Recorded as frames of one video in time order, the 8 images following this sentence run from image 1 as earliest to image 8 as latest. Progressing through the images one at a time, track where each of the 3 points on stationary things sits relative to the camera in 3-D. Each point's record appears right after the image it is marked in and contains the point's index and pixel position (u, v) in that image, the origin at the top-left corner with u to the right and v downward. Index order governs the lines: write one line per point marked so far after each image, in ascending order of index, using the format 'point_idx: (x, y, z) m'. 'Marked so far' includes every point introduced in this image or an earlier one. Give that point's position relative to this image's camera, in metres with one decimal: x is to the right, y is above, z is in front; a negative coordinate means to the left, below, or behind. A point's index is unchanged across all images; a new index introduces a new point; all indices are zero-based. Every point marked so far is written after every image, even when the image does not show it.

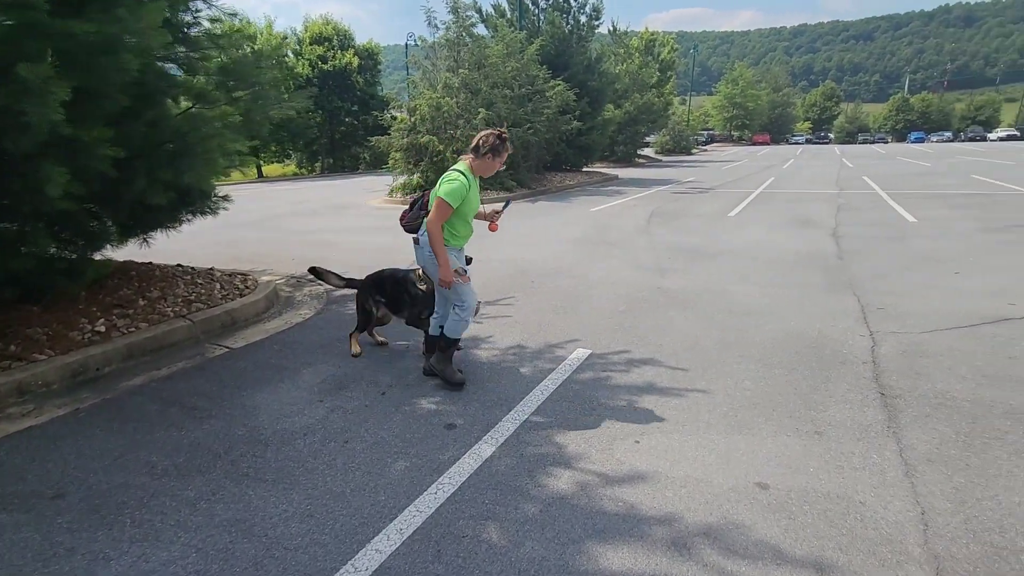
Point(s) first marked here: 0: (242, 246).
0: (-5.5, +0.9, +10.8) m
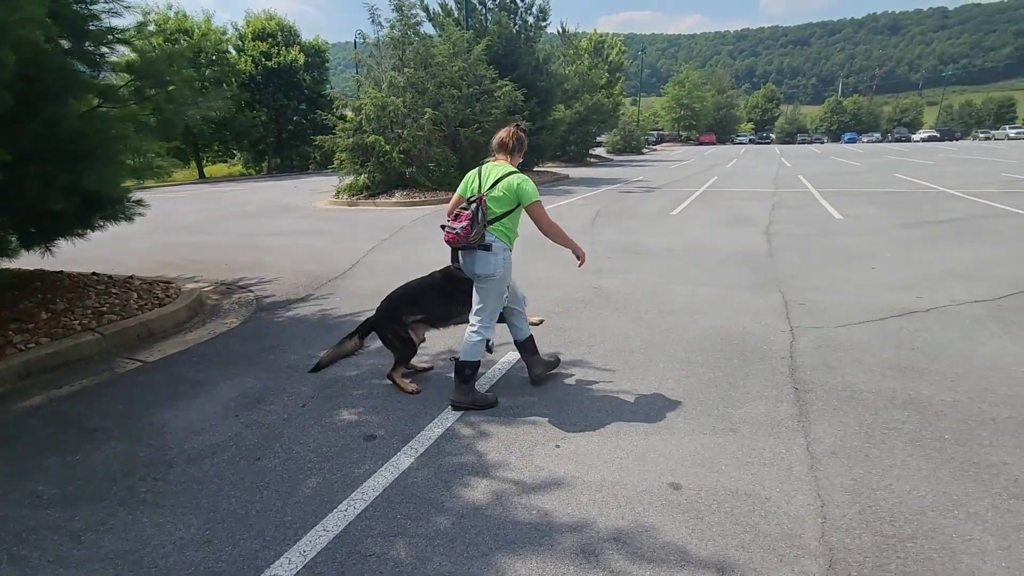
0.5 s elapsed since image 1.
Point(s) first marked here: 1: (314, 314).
0: (-6.7, +0.7, +10.3) m
1: (-2.4, -0.3, +6.3) m
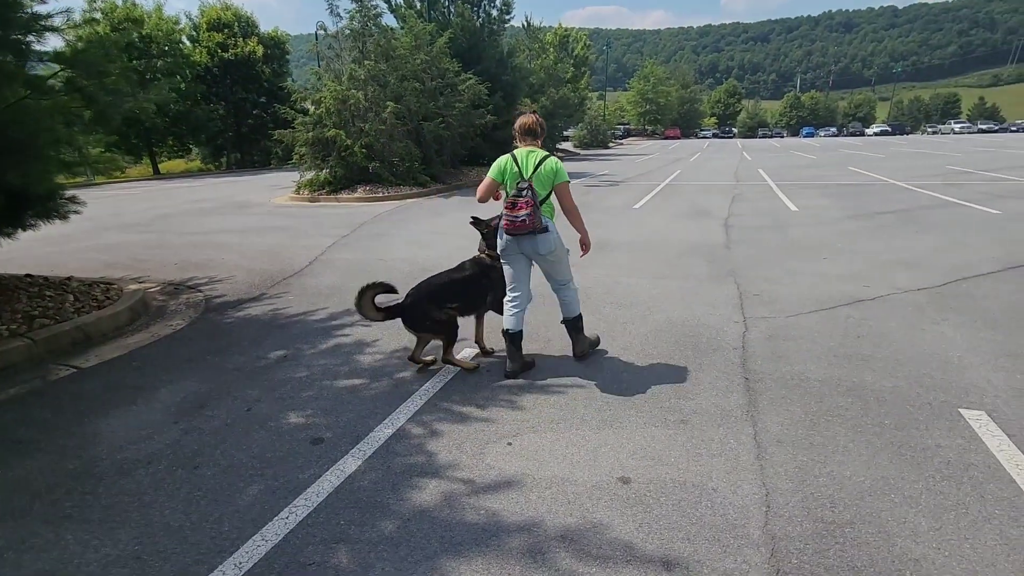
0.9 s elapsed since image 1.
0: (-7.4, +0.7, +9.8) m
1: (-2.8, -0.3, +6.1) m
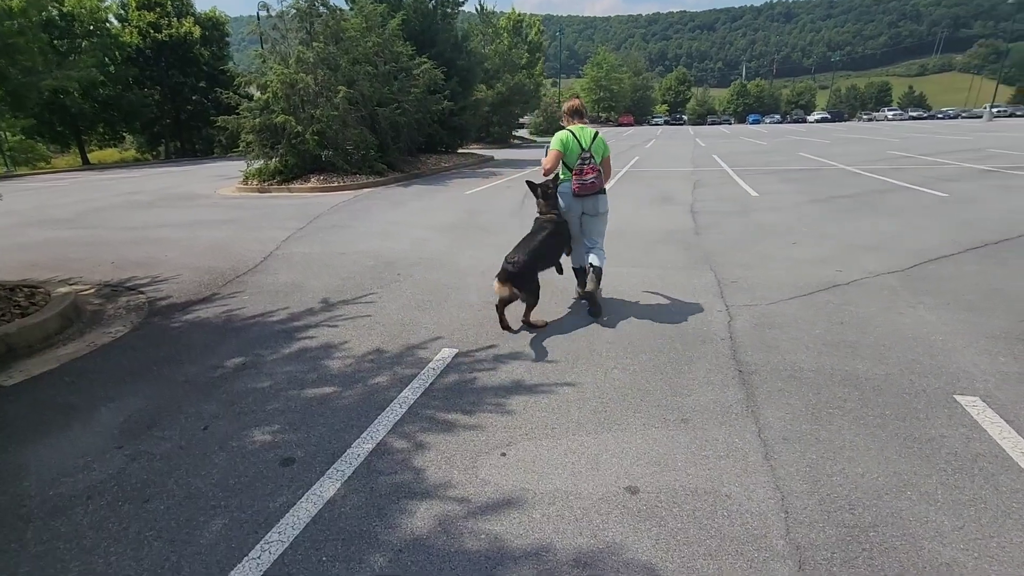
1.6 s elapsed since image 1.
0: (-7.9, +0.7, +8.9) m
1: (-3.1, -0.3, +5.6) m
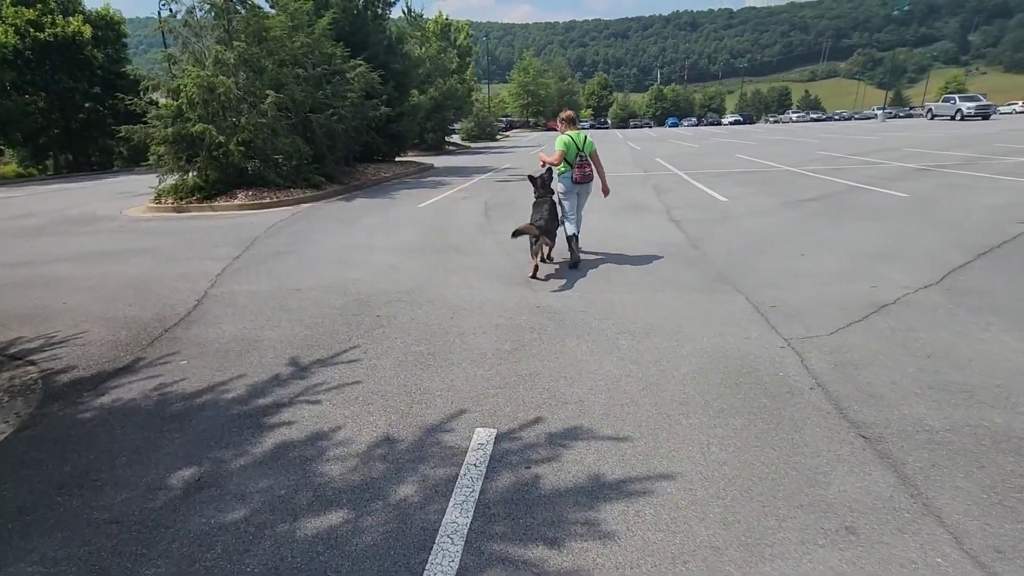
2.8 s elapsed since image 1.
0: (-8.1, -0.2, +6.8) m
1: (-2.9, -0.8, +4.1) m
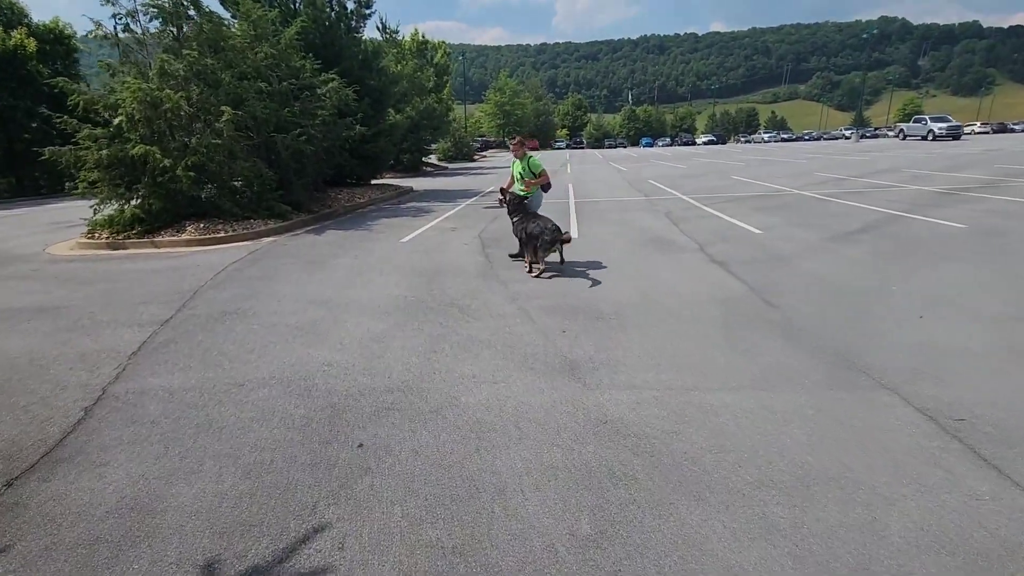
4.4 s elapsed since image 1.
0: (-7.8, -1.1, +4.5) m
1: (-2.4, -1.6, +2.0) m
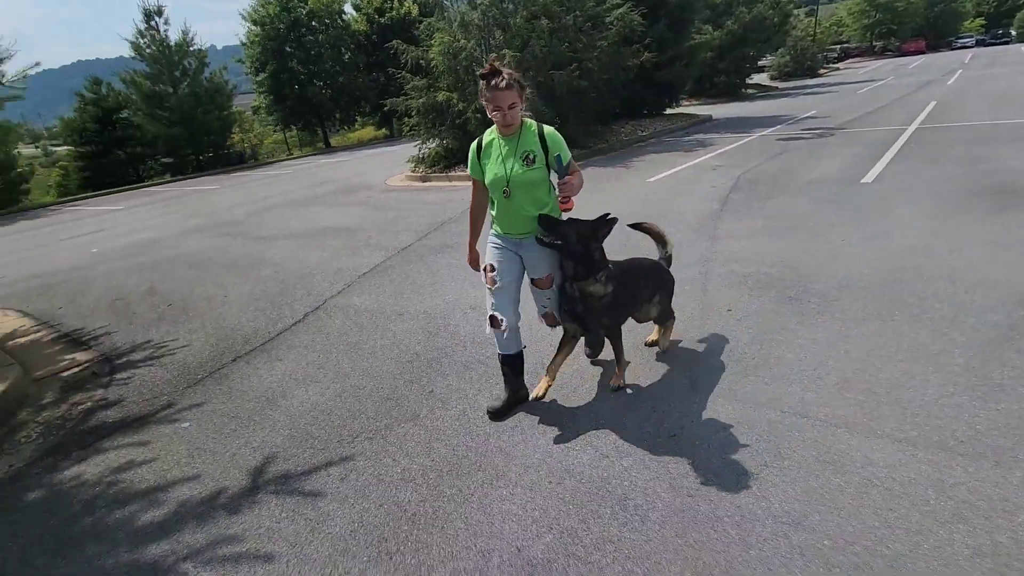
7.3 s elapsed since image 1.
0: (-5.7, +0.2, +8.2) m
1: (-2.6, -1.2, +3.3) m
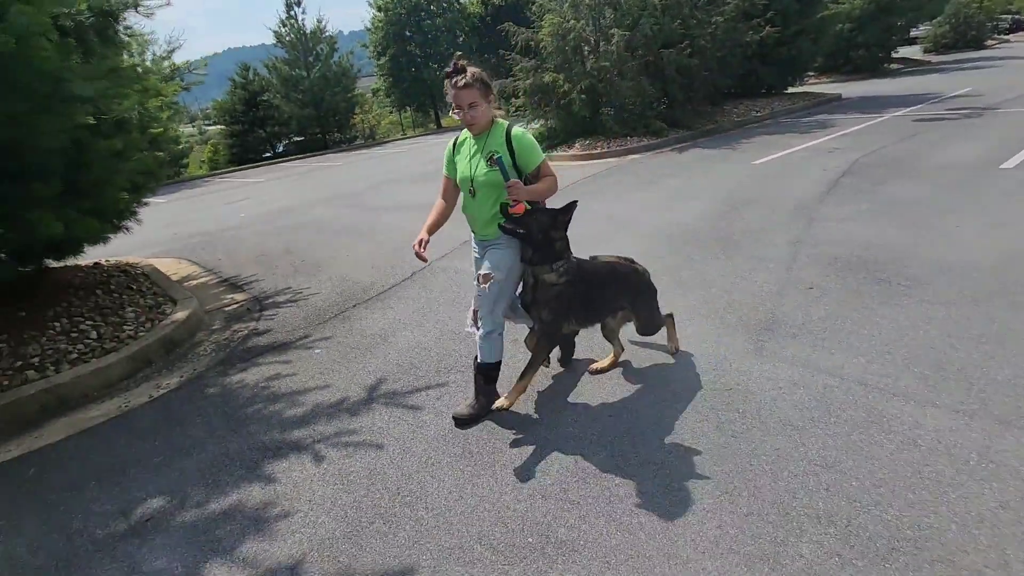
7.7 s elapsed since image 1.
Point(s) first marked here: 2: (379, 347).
0: (-4.1, +1.0, +9.6) m
1: (-2.1, -0.8, +4.3) m
2: (-1.2, -0.5, +4.7) m
